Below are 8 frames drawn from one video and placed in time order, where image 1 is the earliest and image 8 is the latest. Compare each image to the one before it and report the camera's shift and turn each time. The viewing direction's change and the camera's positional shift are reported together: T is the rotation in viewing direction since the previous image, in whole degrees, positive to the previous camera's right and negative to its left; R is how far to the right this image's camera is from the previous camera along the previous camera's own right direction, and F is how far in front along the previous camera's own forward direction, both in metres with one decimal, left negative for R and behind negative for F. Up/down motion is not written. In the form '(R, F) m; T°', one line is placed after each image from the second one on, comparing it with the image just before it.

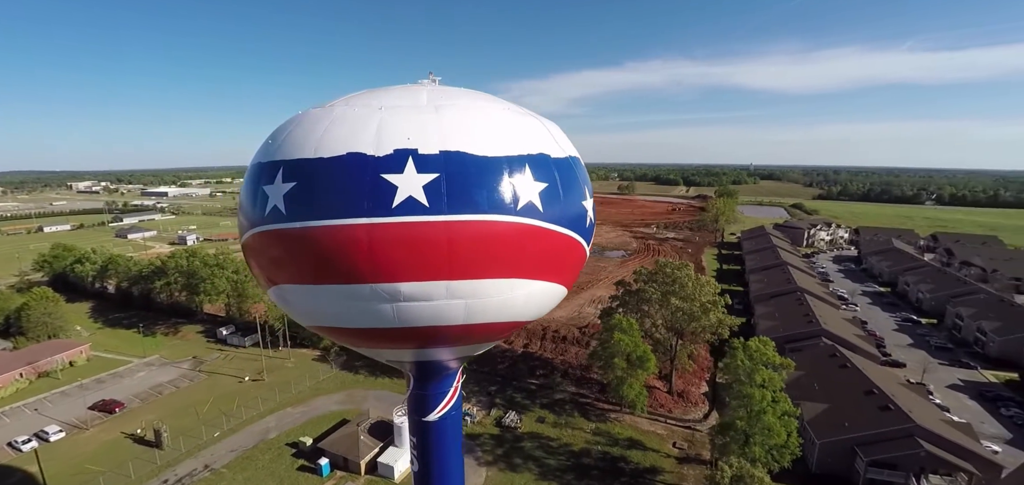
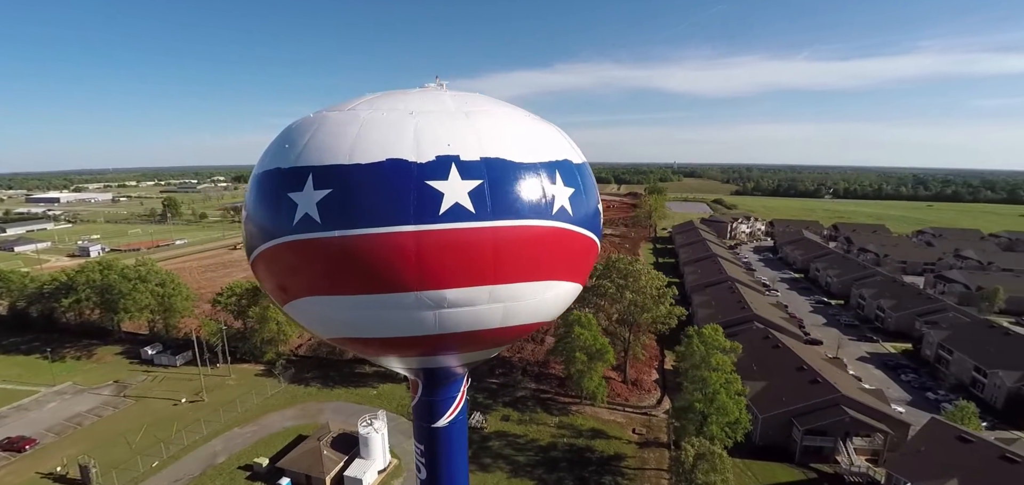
(-0.9, 0.0) m; +8°
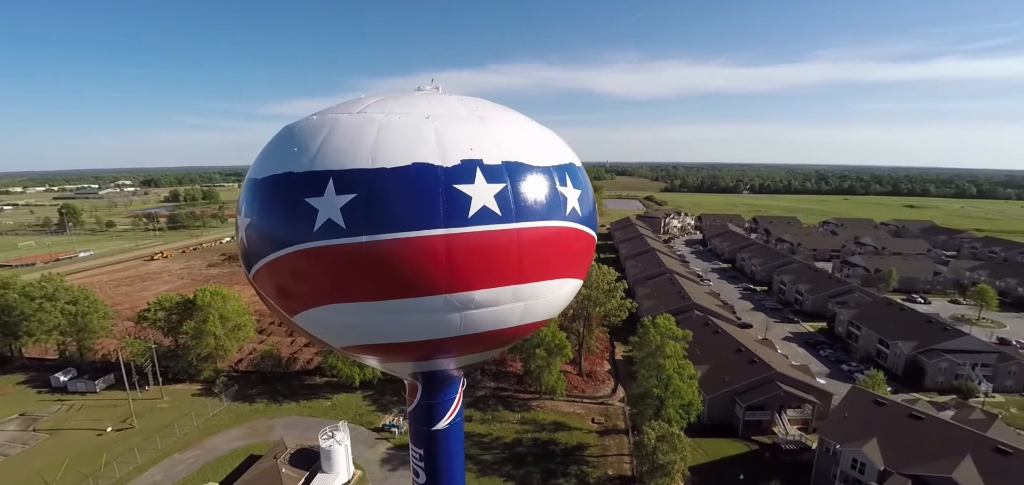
(-0.8, -0.1) m; +8°
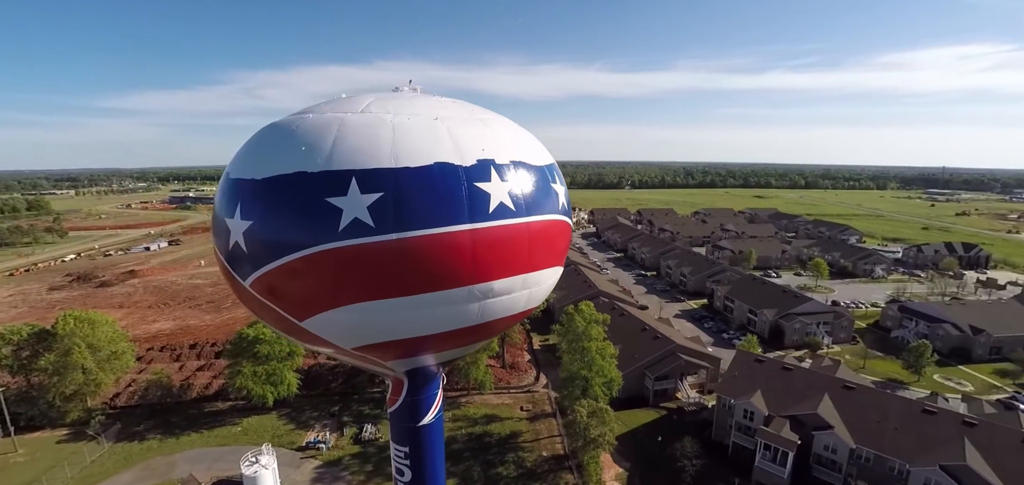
(-1.1, -0.2) m; +13°
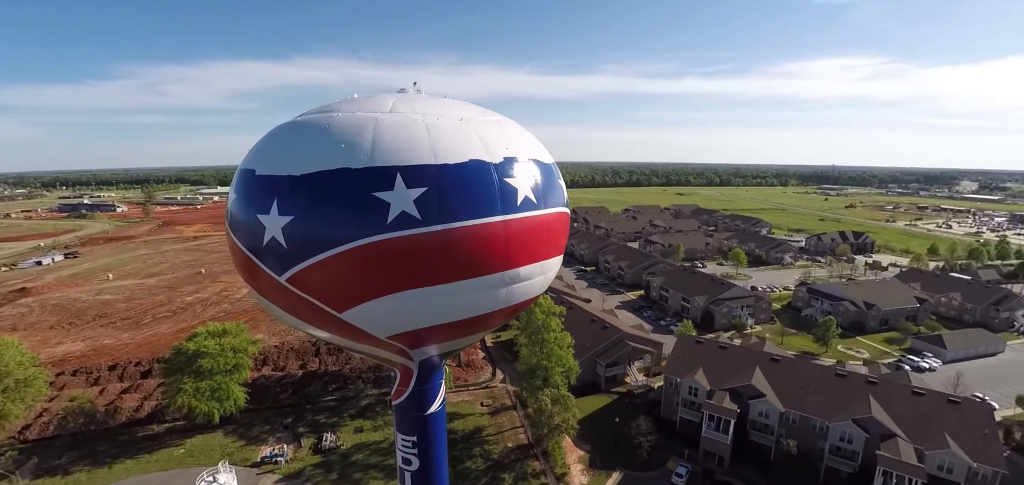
(-0.9, -0.4) m; +8°
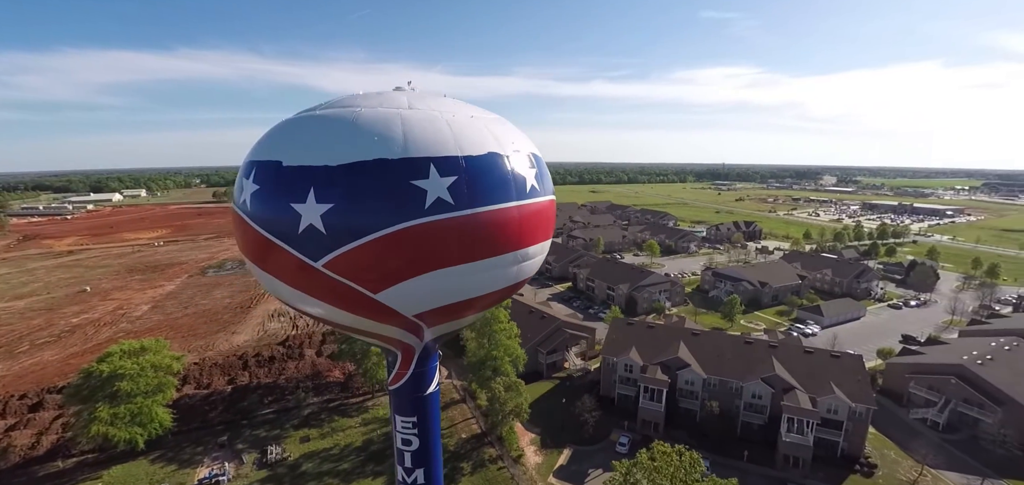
(-1.1, -0.5) m; +10°
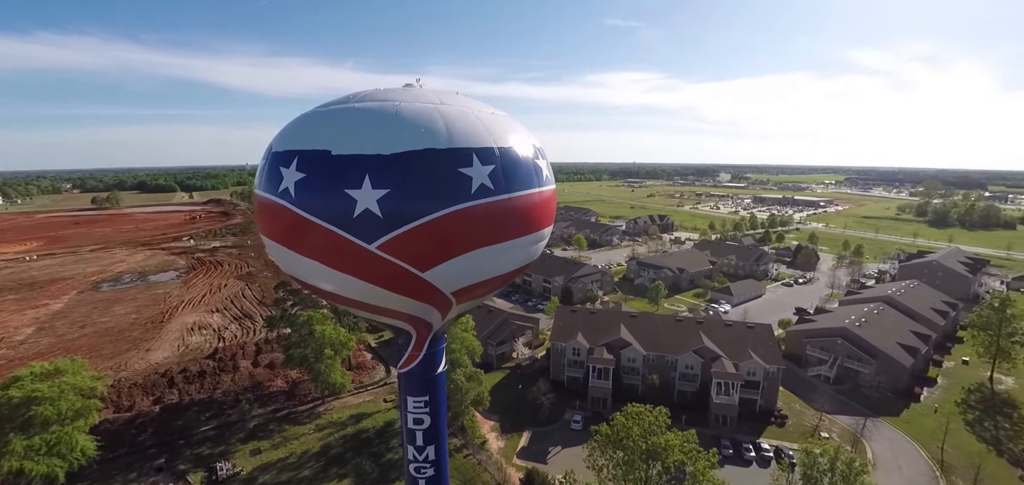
(-1.3, -0.6) m; +10°
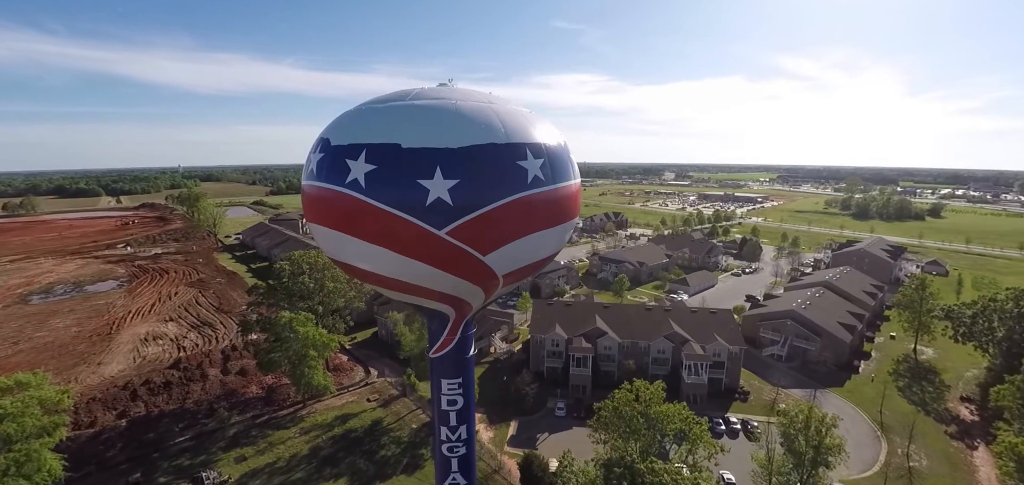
(-1.3, -0.5) m; +6°
